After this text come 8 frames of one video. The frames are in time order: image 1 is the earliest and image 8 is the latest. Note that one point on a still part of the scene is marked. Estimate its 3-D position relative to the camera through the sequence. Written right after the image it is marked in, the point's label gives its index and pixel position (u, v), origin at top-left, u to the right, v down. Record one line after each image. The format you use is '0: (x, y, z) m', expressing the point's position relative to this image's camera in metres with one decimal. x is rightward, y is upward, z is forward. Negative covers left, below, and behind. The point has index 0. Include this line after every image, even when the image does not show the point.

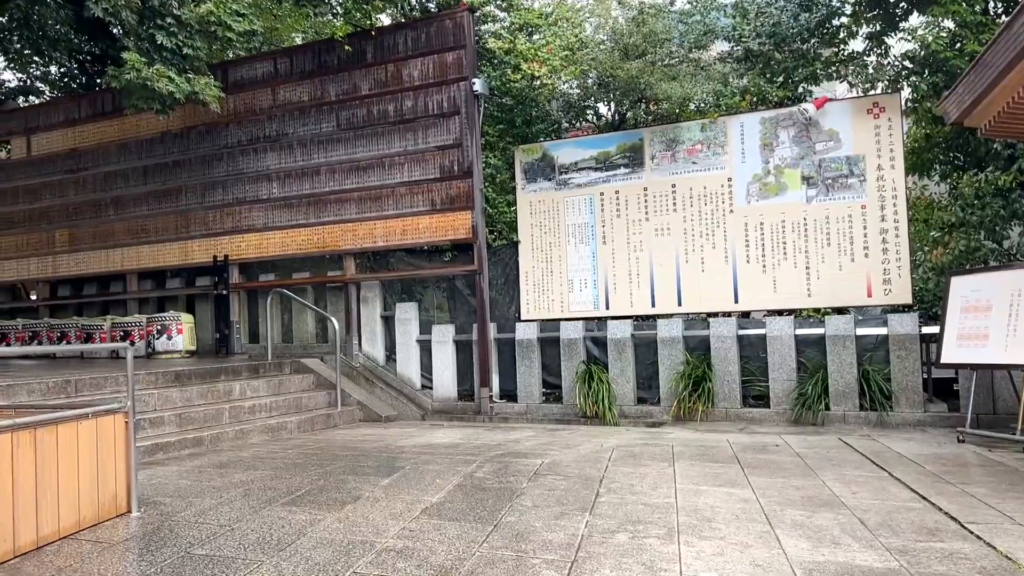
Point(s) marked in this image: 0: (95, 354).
0: (-4.3, -0.7, +8.9) m
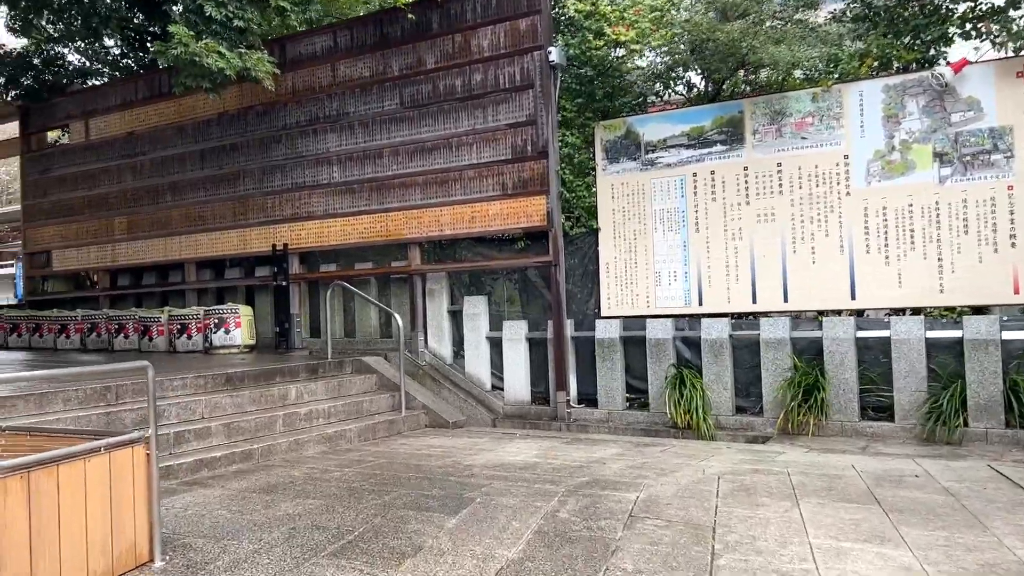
0: (-3.5, -0.6, +8.5) m
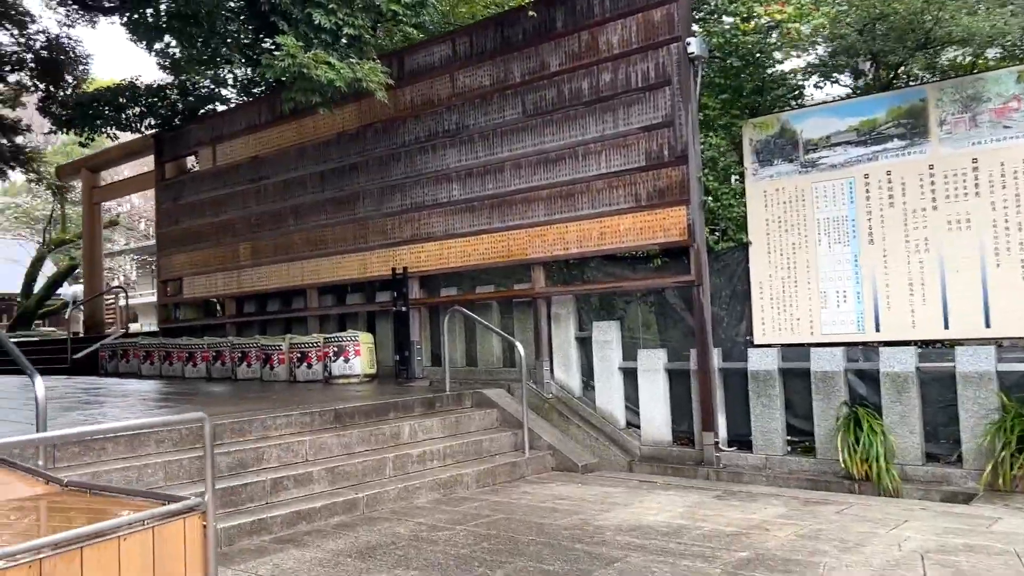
0: (-2.3, -0.8, +8.2) m
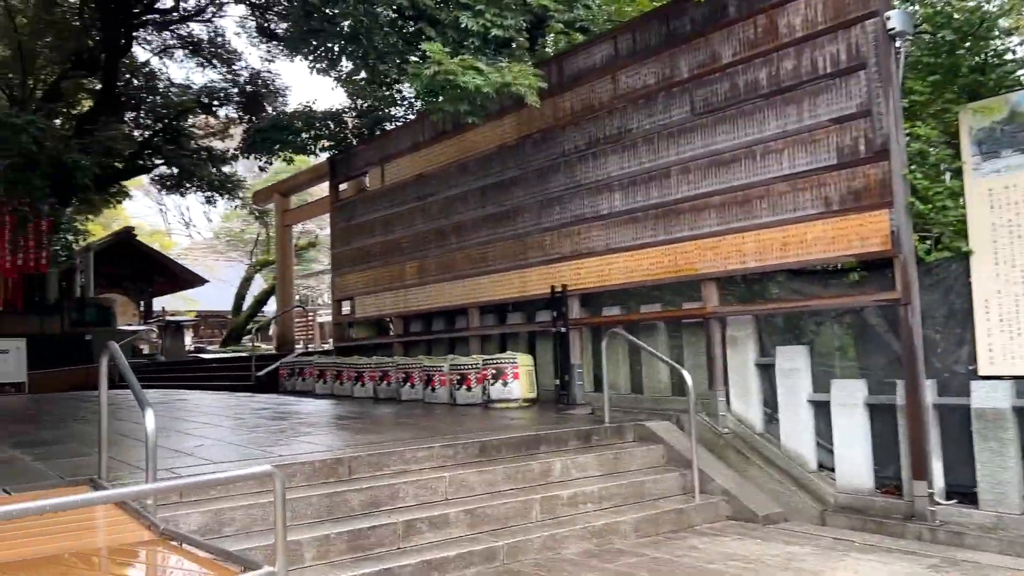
0: (-0.7, -1.0, +7.9) m
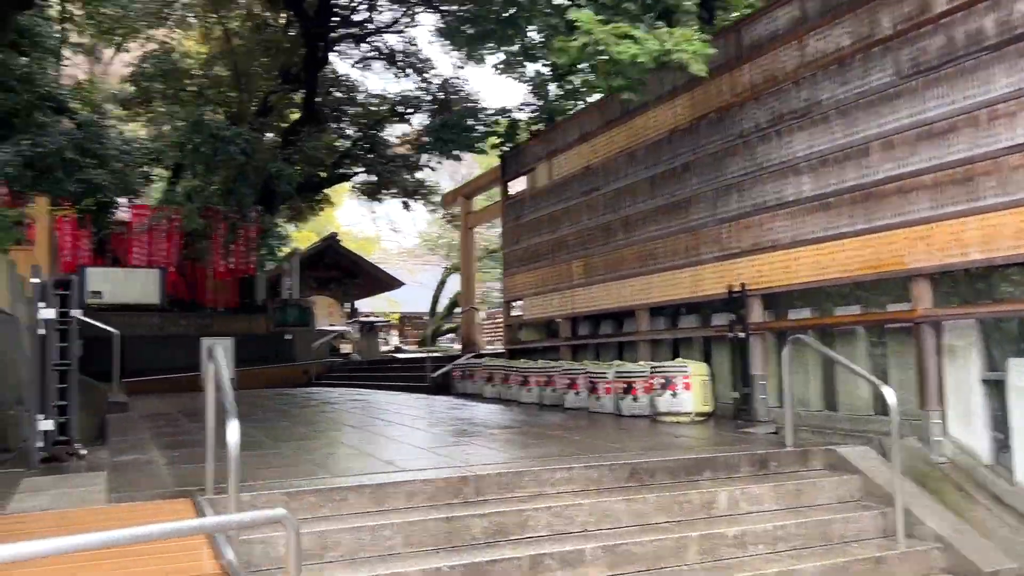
0: (+0.8, -1.0, +7.3) m
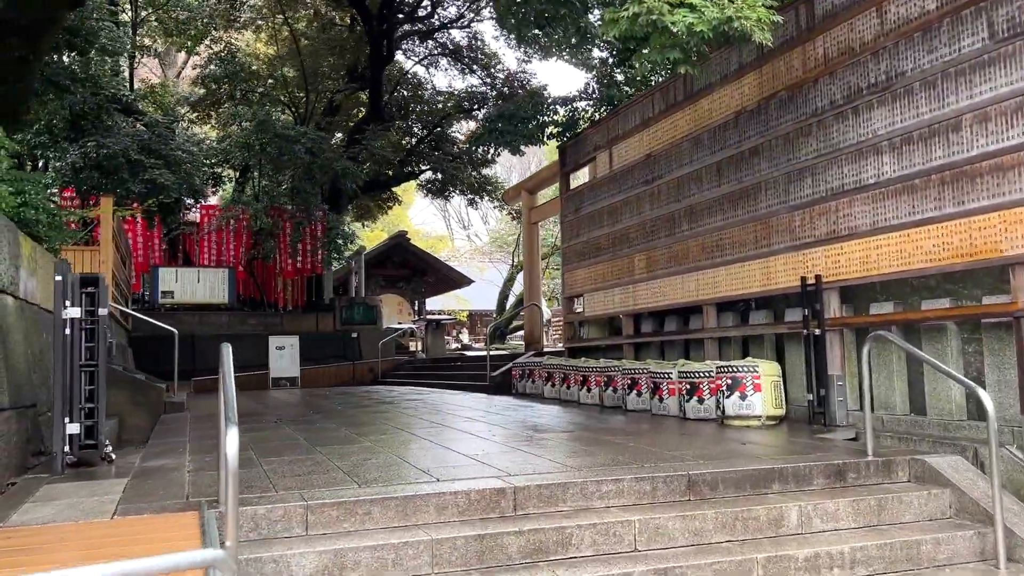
0: (+1.2, -1.0, +6.9) m
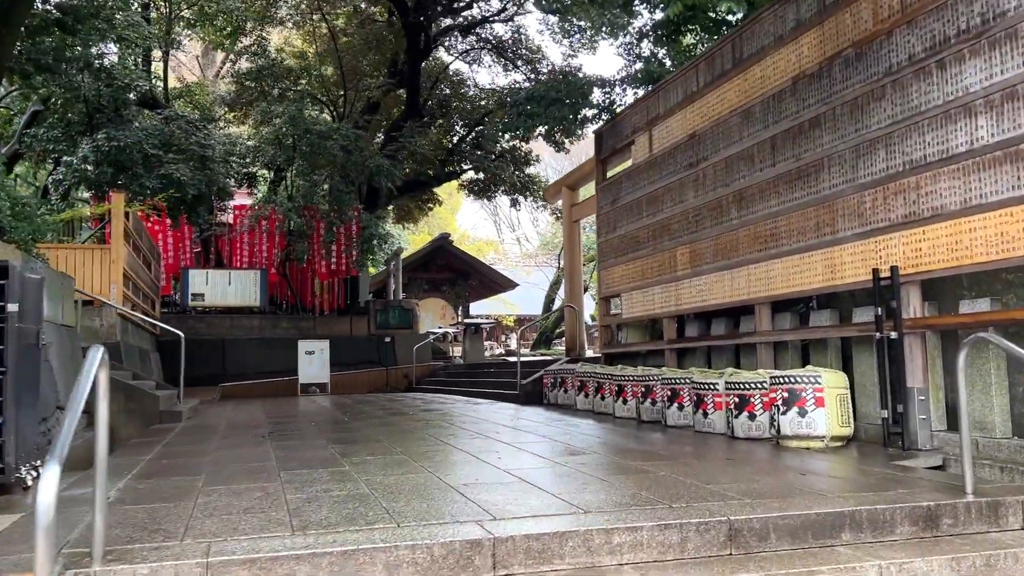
0: (+1.4, -1.0, +5.9) m
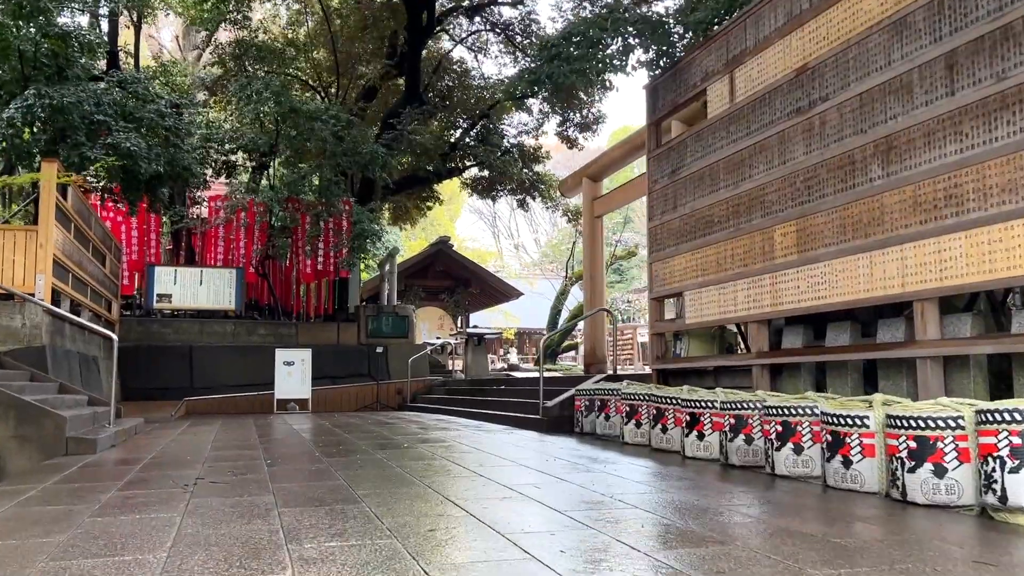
0: (+1.6, -0.9, +3.9) m
